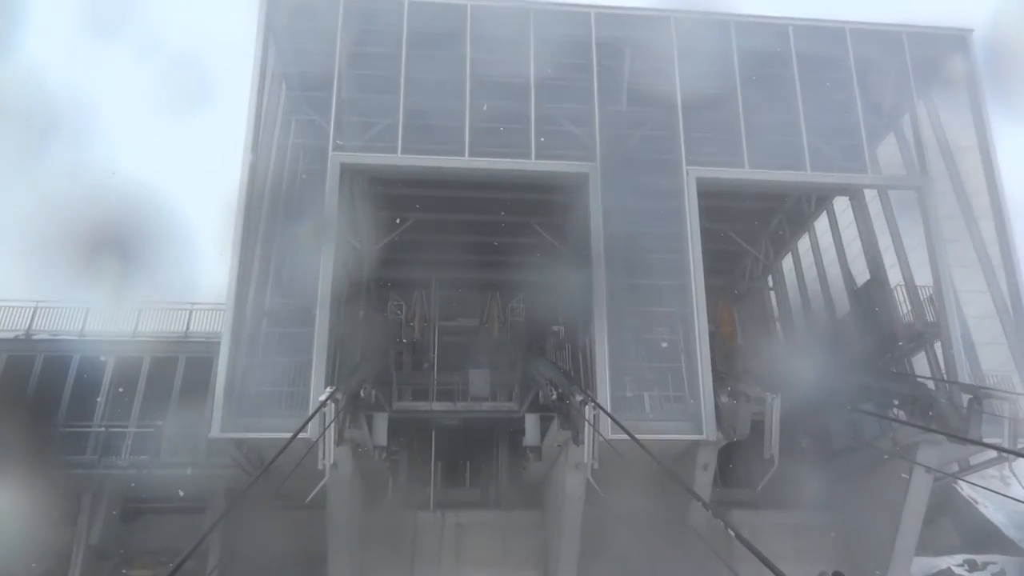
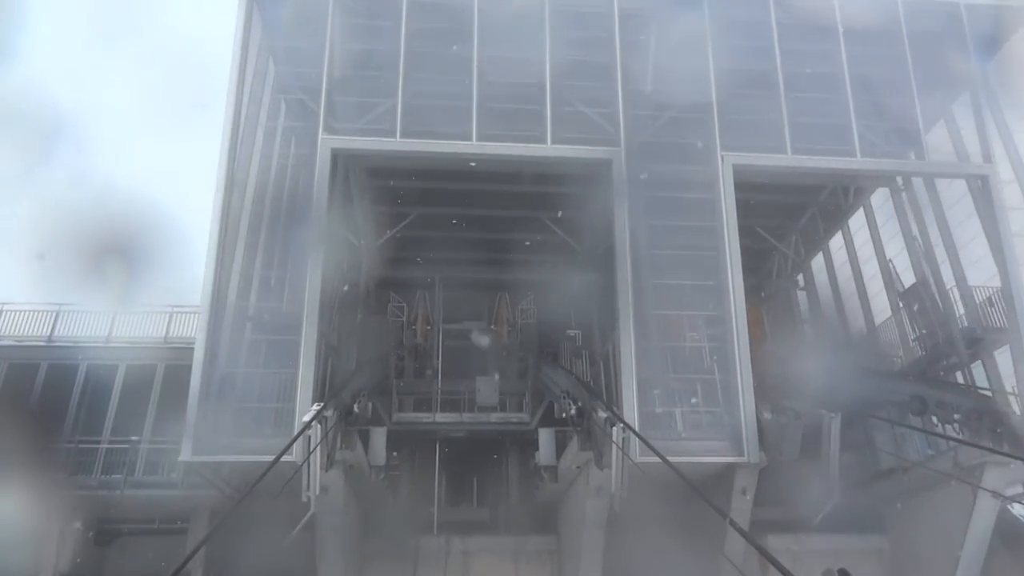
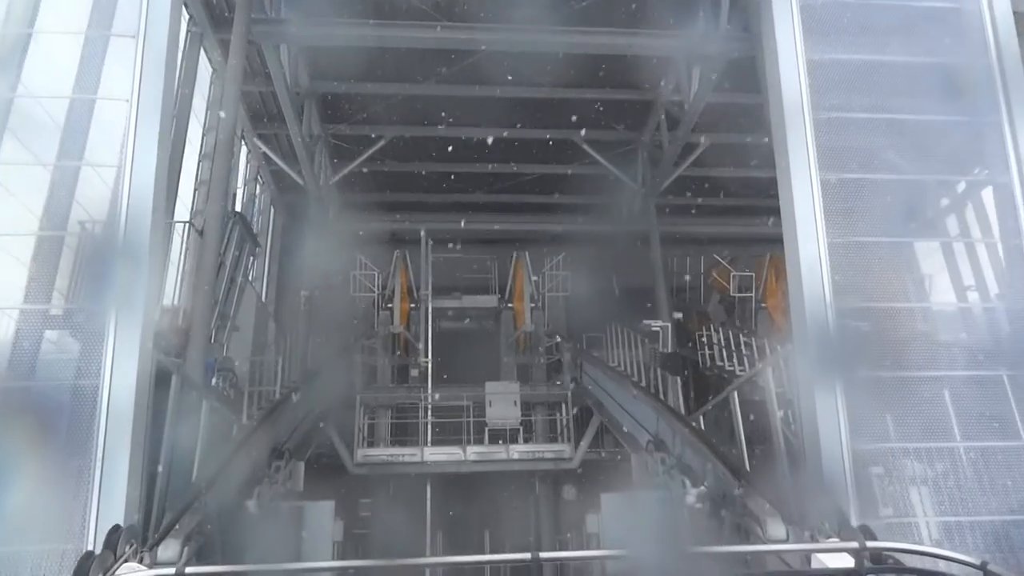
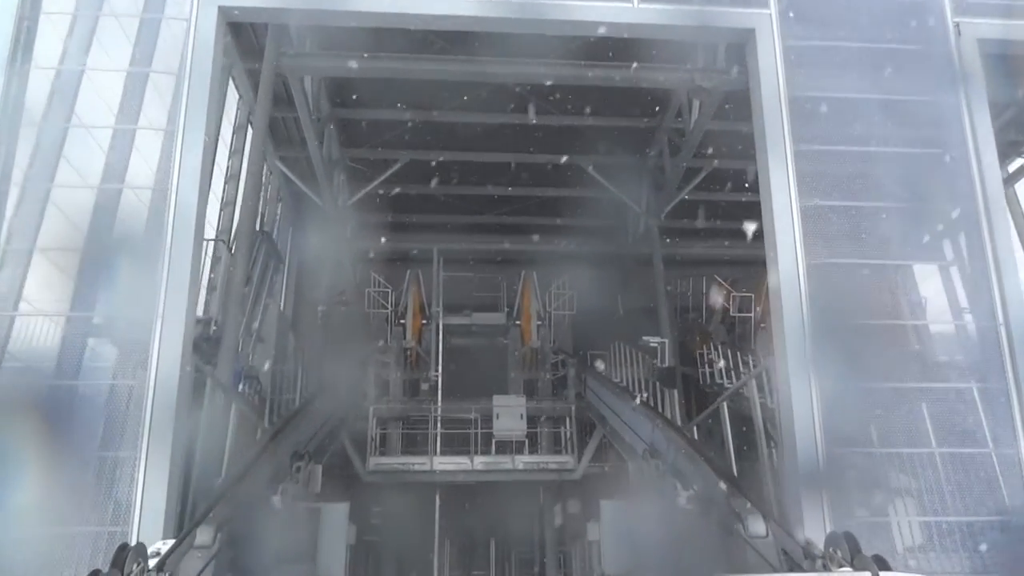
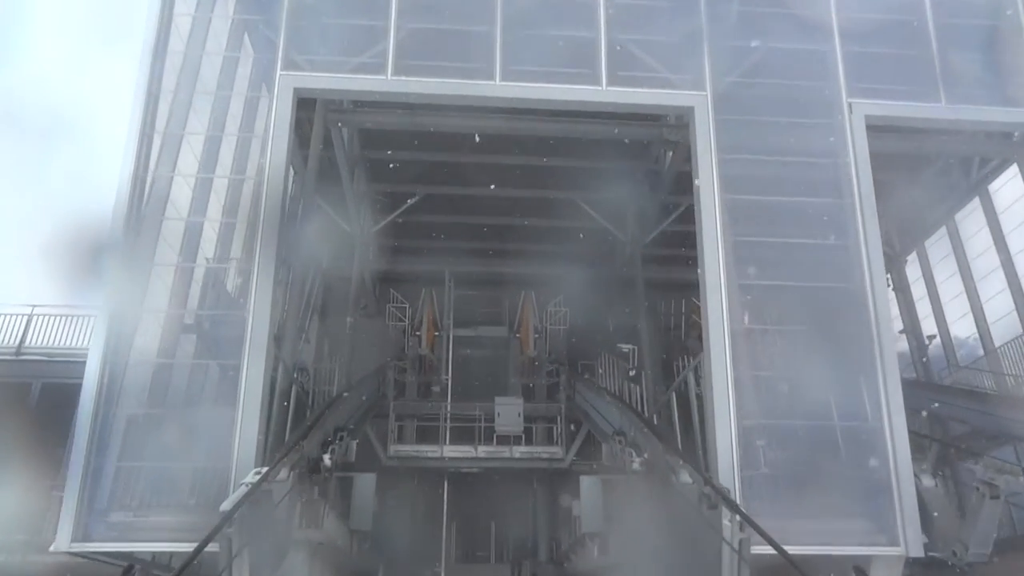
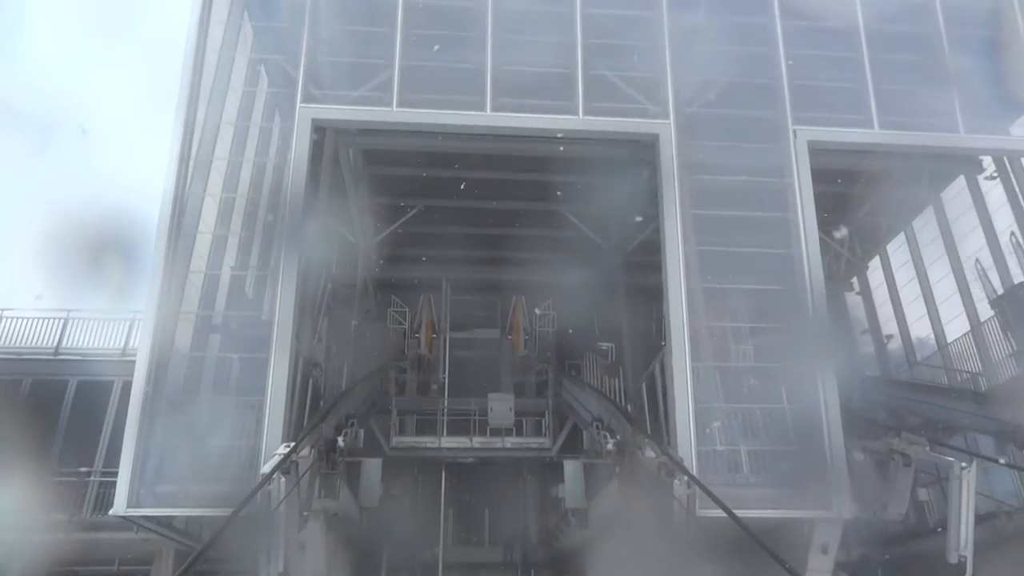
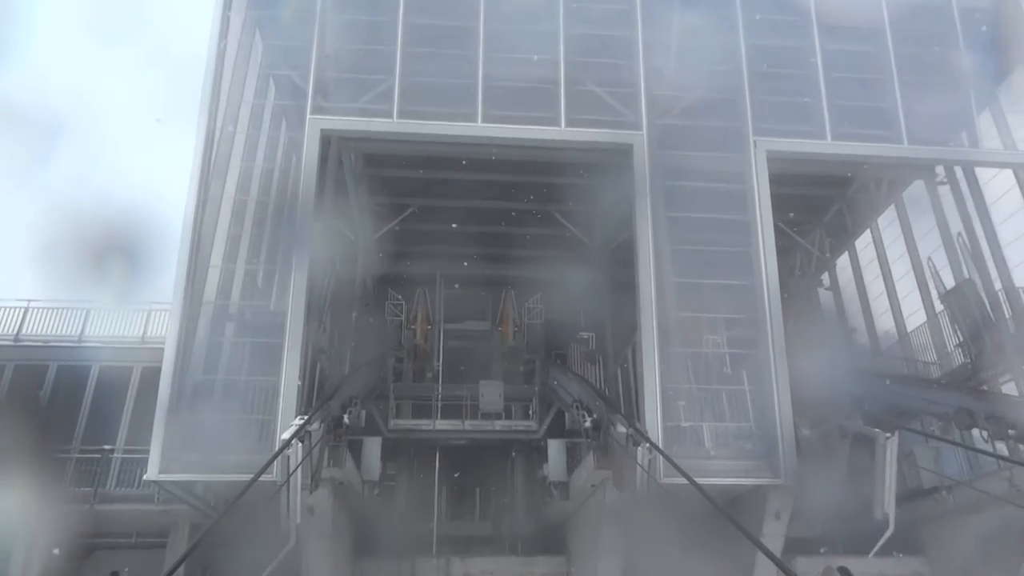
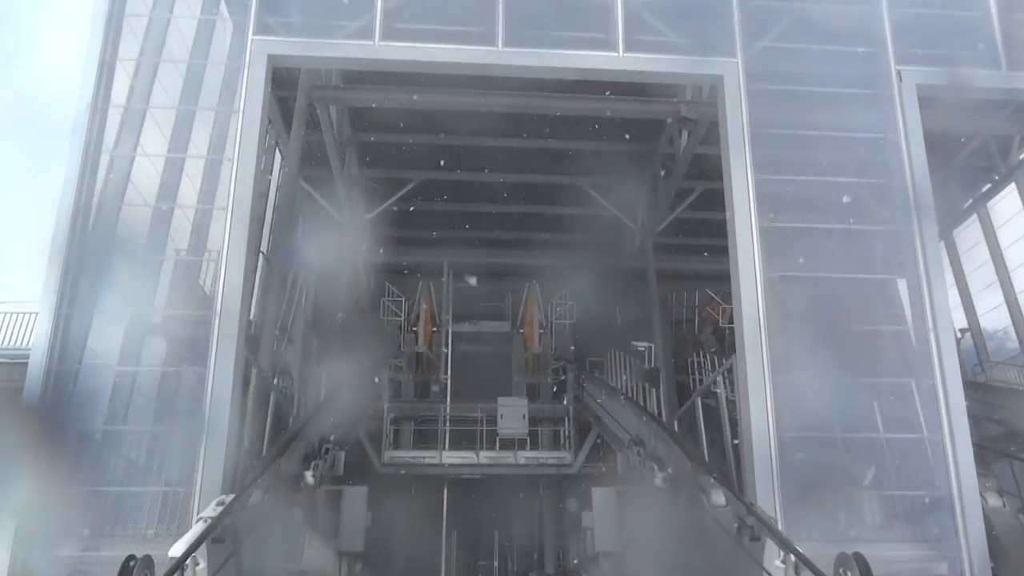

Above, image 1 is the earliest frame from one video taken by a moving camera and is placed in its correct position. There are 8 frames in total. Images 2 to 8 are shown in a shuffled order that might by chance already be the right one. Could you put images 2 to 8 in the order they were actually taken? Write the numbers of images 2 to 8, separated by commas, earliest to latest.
2, 7, 6, 5, 8, 4, 3
